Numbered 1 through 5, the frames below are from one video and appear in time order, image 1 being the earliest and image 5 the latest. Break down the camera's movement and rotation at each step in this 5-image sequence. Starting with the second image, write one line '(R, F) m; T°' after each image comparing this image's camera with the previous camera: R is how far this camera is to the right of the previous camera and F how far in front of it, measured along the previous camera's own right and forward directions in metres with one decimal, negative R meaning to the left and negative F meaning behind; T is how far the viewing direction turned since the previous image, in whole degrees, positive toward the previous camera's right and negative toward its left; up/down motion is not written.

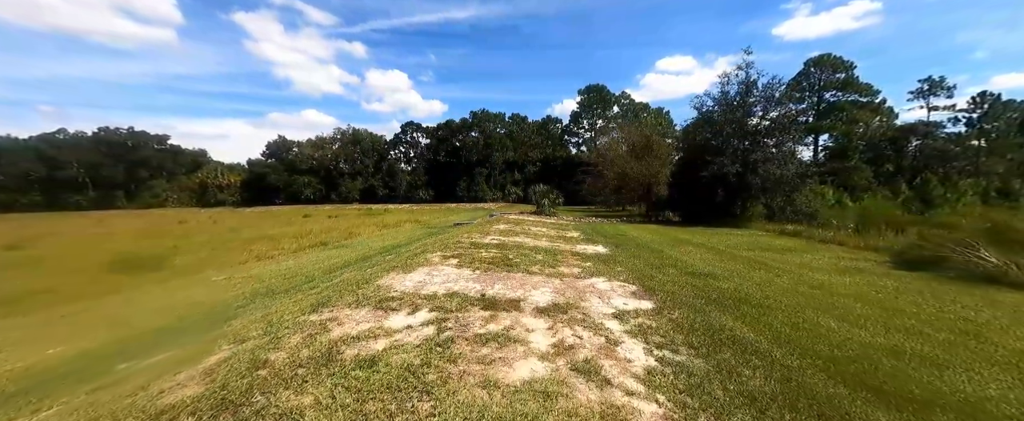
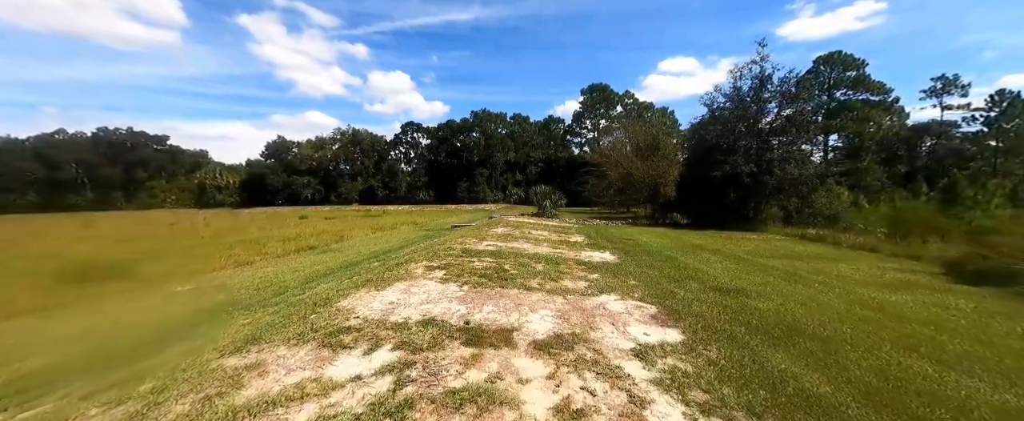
(+0.1, +1.2) m; 0°
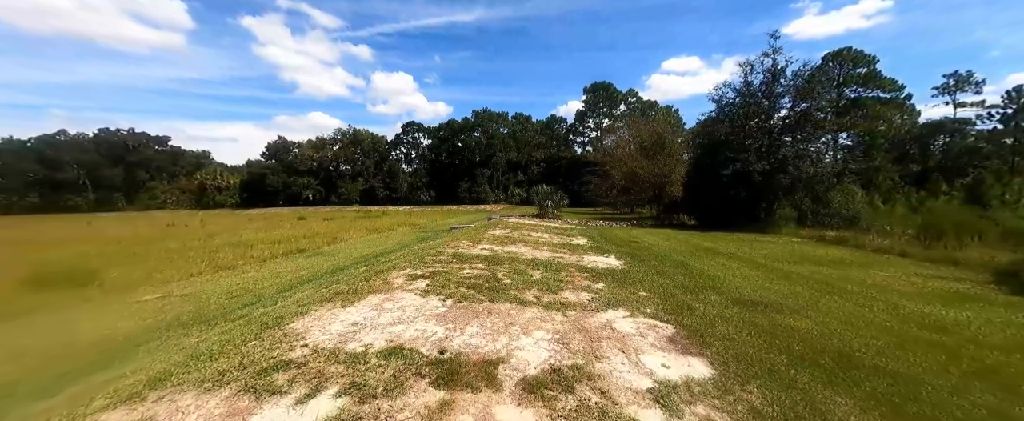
(+0.2, +0.9) m; 0°
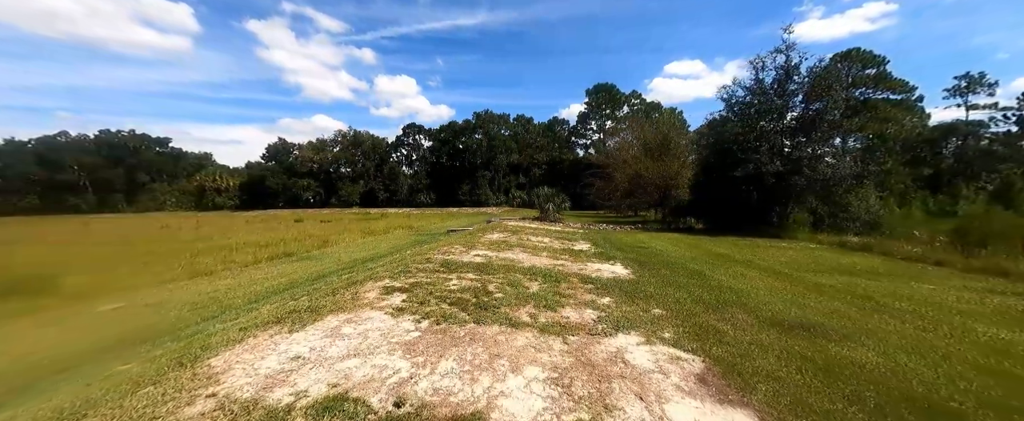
(+0.2, +0.9) m; 0°
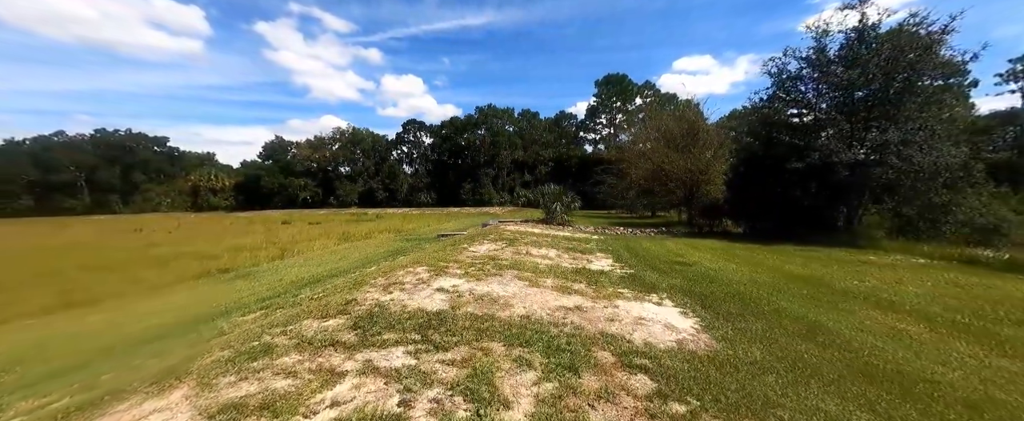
(+0.4, +3.6) m; -1°
